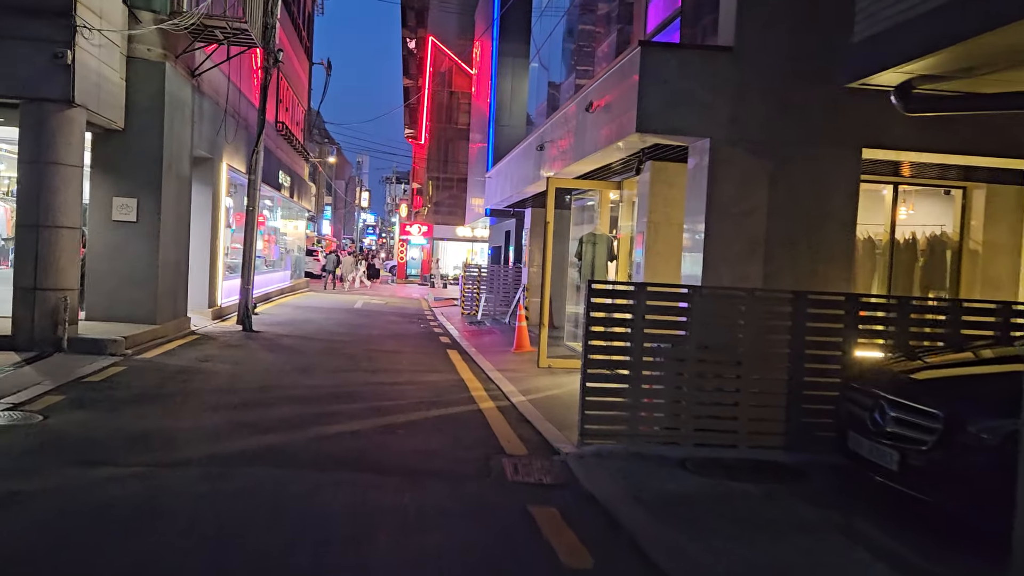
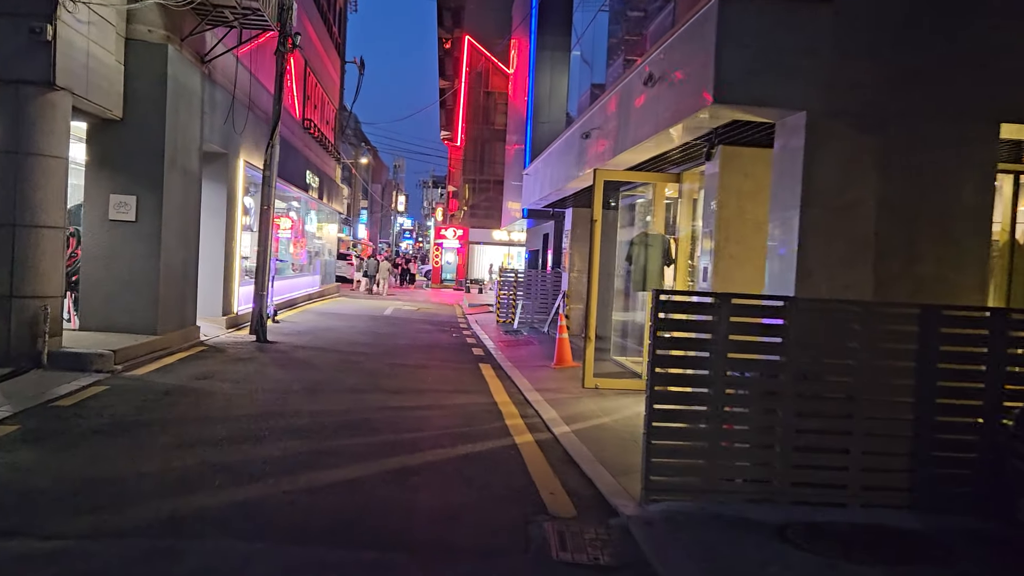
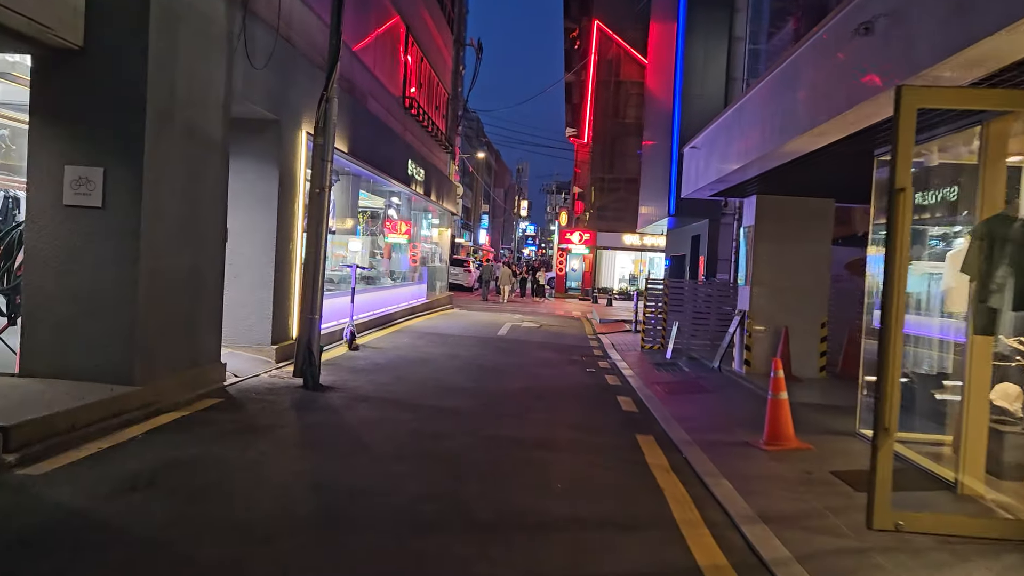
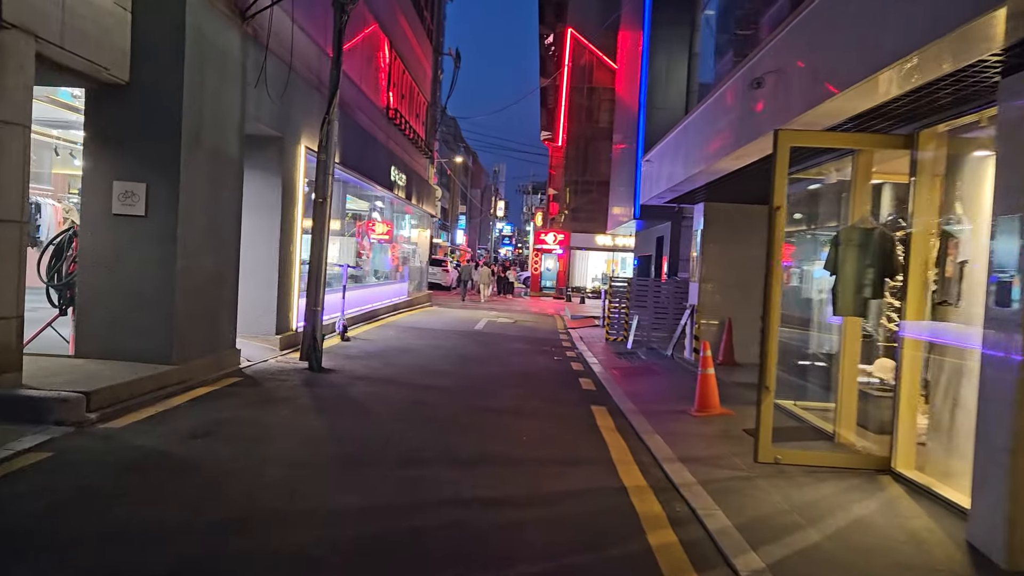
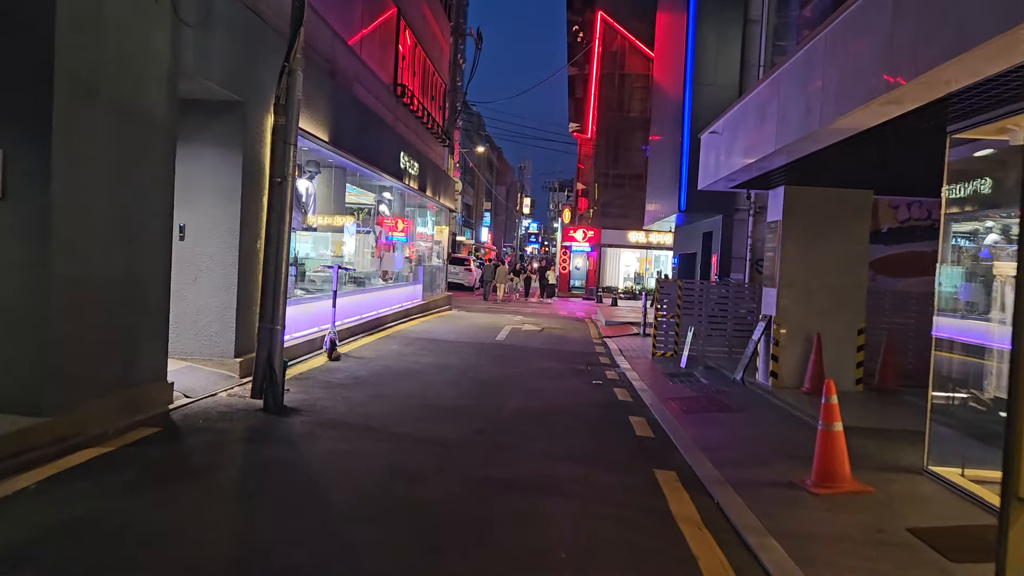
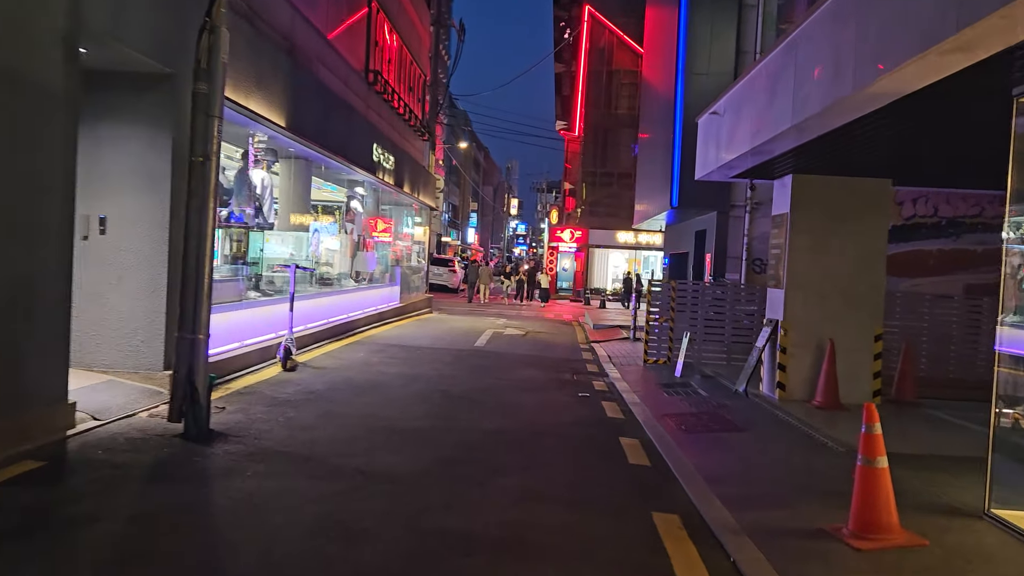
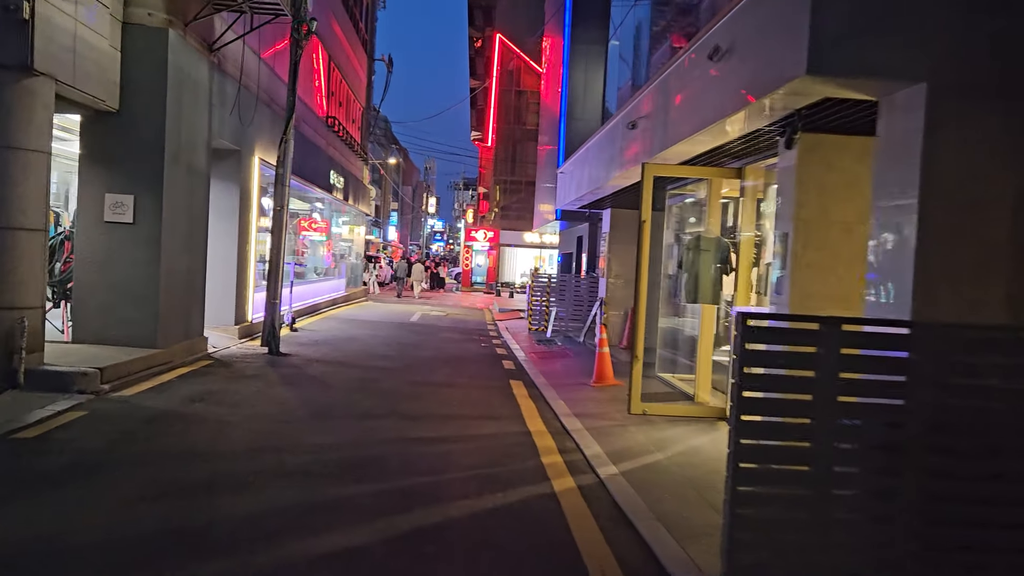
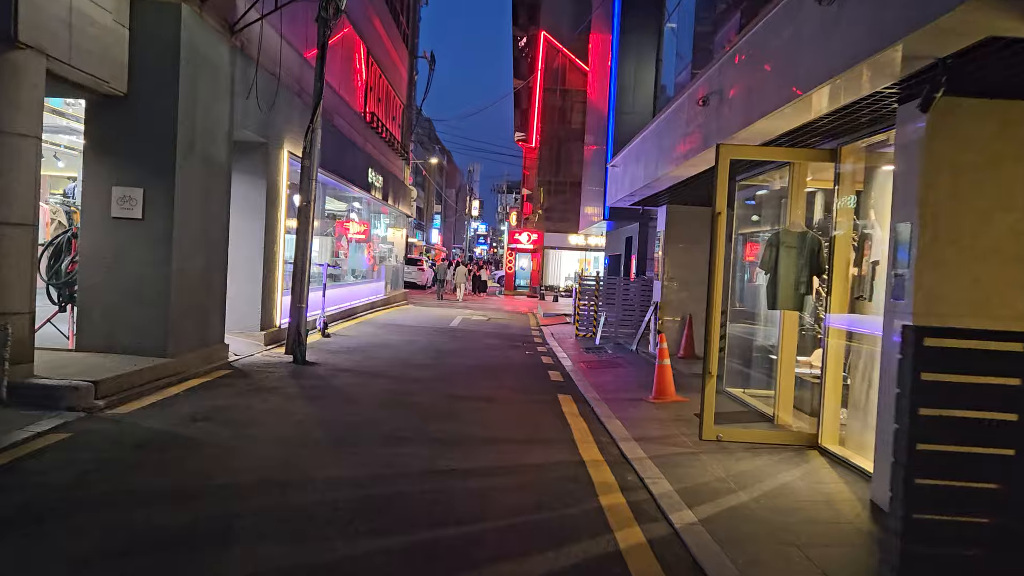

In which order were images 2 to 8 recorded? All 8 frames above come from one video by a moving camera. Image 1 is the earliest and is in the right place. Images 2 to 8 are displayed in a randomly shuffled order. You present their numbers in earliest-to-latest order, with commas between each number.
2, 7, 8, 4, 3, 5, 6
